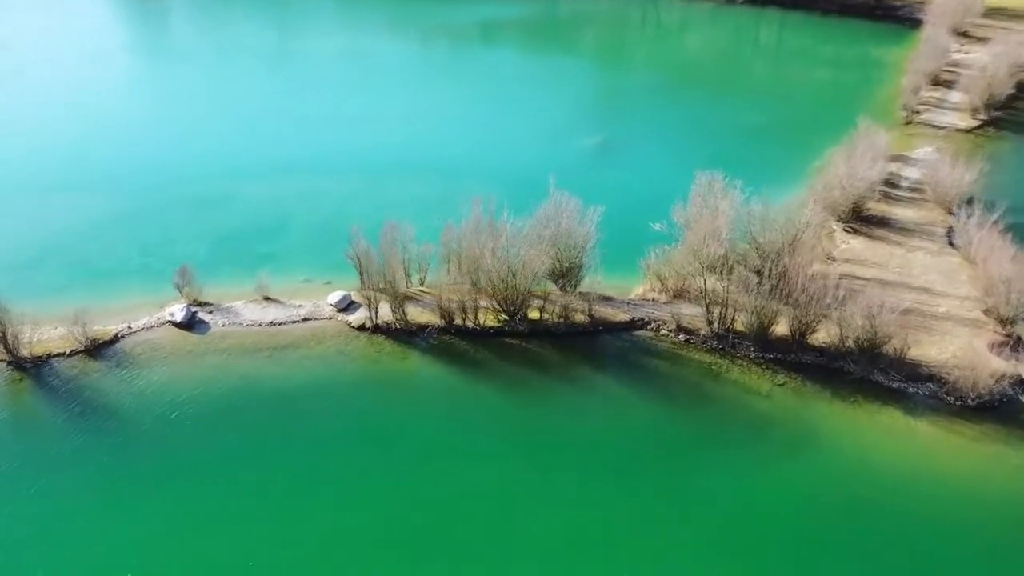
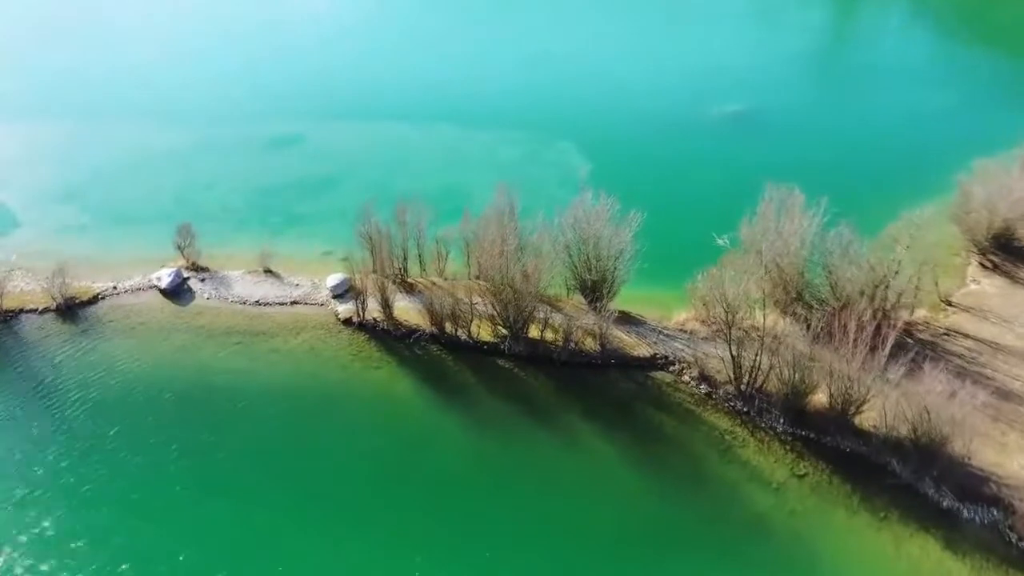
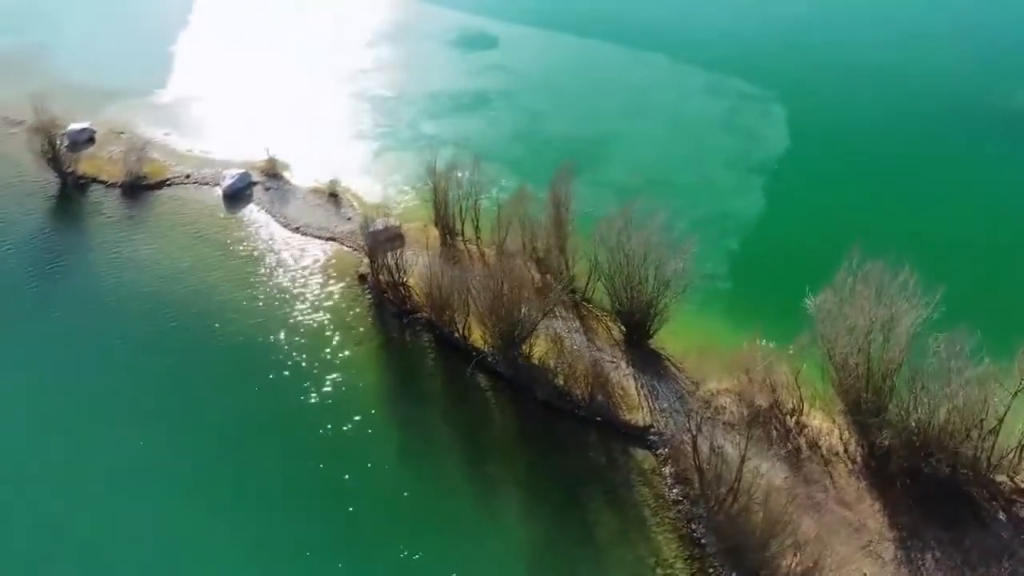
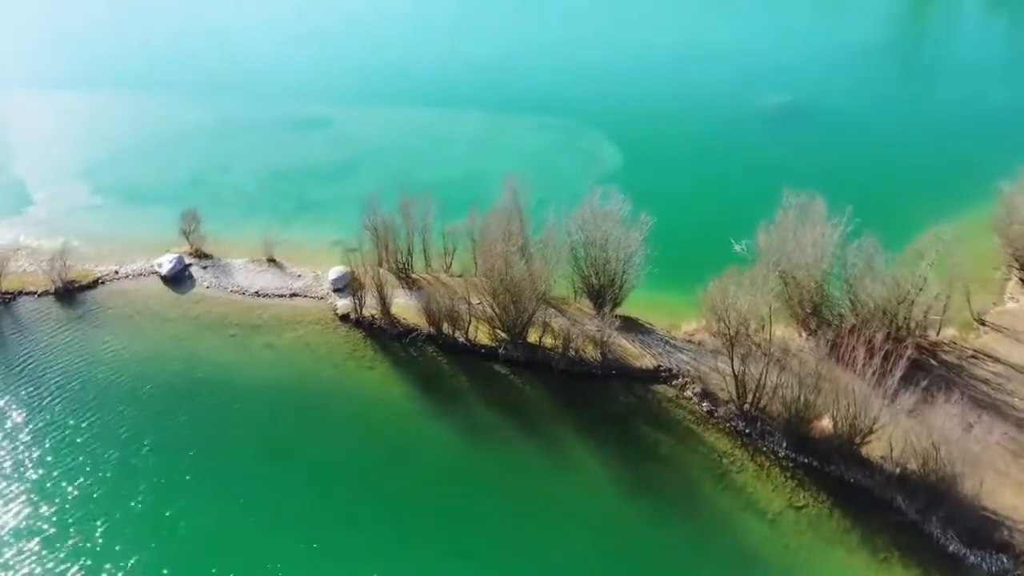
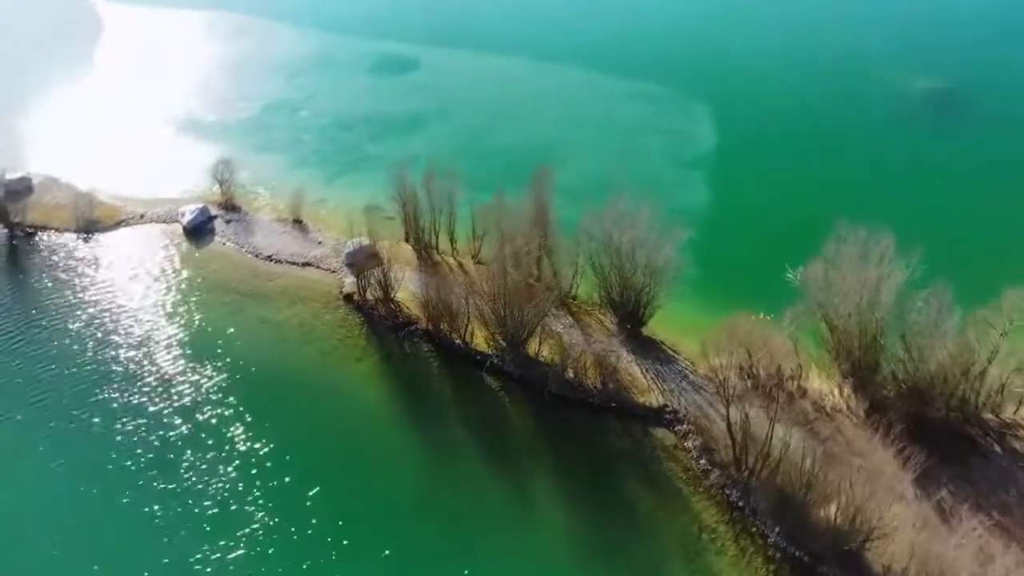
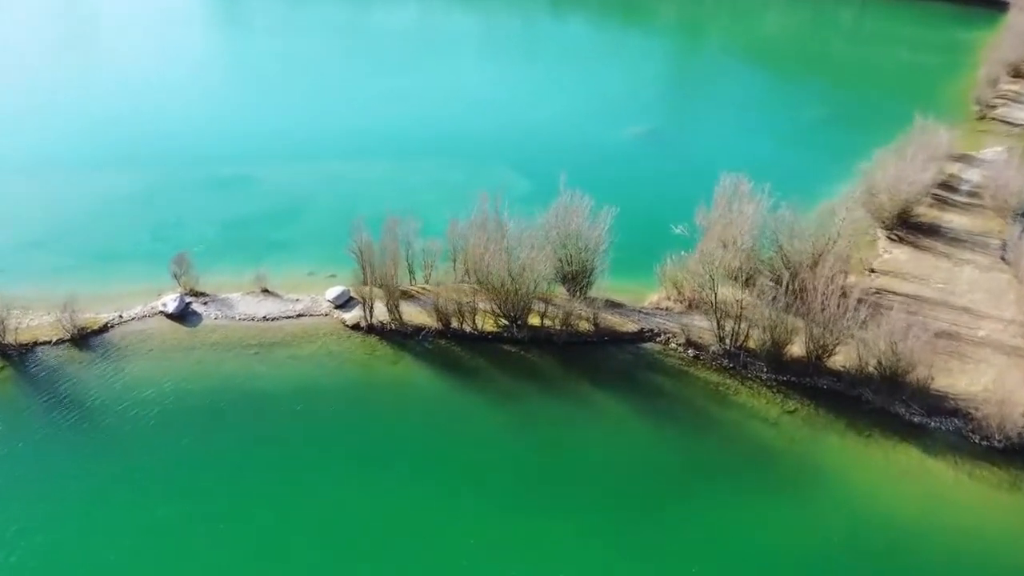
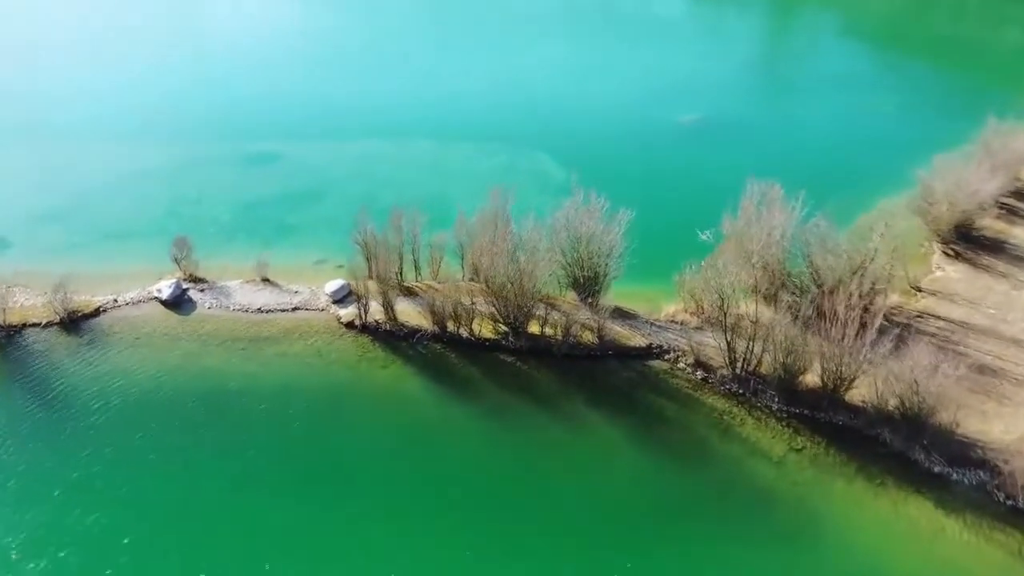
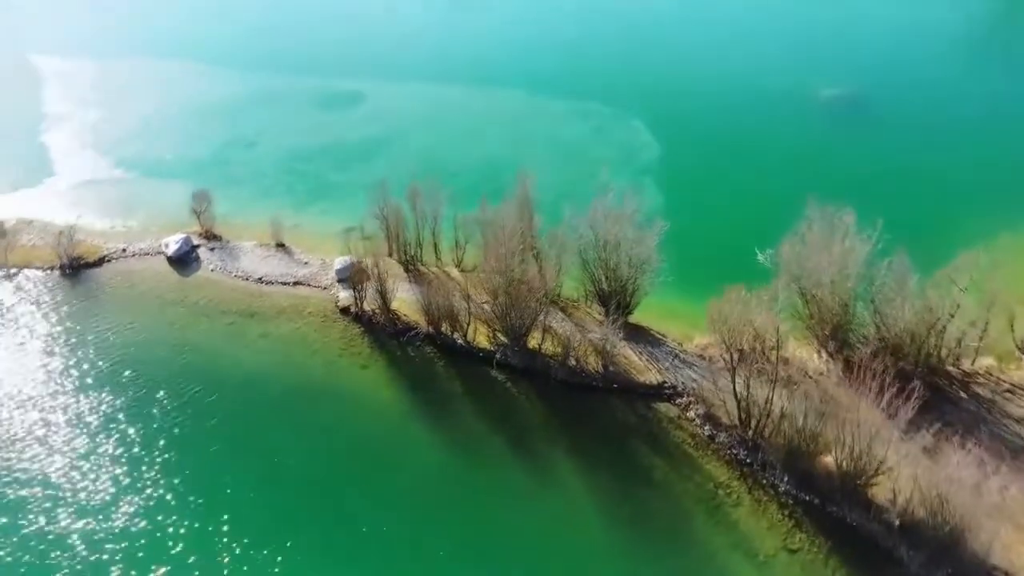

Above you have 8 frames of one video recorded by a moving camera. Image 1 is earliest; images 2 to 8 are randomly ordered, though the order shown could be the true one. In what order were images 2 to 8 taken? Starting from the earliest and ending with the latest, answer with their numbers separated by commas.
6, 7, 2, 4, 8, 5, 3
